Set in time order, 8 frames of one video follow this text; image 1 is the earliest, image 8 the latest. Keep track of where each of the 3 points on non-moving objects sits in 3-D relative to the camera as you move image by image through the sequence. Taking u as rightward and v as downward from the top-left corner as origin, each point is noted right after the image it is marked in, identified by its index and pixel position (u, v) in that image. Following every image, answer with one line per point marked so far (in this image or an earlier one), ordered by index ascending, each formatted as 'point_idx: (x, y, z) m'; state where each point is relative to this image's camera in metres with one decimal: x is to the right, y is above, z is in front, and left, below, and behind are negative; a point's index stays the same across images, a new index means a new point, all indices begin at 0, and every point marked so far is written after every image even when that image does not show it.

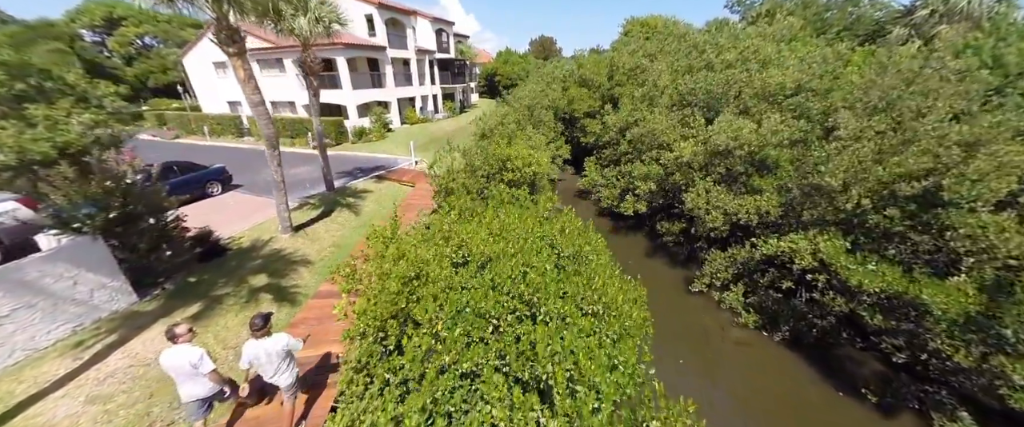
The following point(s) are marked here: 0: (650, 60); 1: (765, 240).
0: (+7.7, +8.5, +17.3) m
1: (+6.0, -0.6, +7.5) m
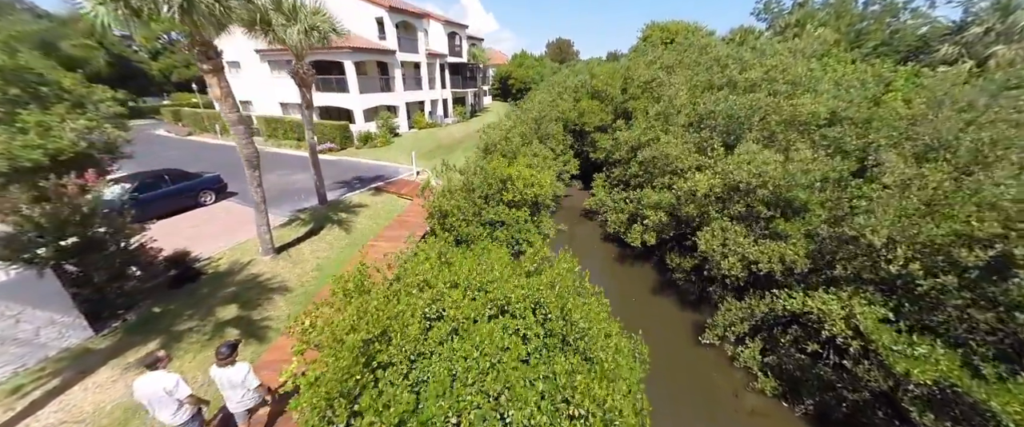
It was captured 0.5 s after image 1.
0: (+8.1, +7.3, +16.4) m
1: (+5.7, -1.7, +6.6) m
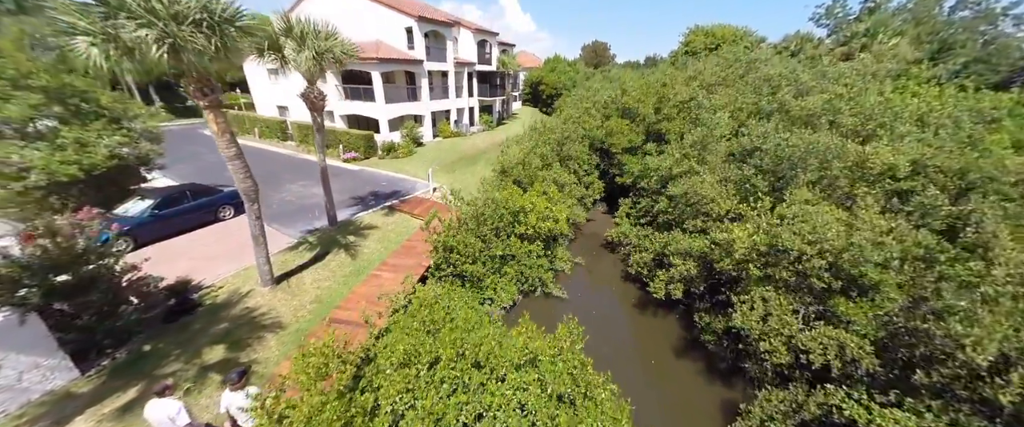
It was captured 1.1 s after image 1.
0: (+9.3, +5.8, +14.8) m
1: (+5.6, -3.0, +5.3) m
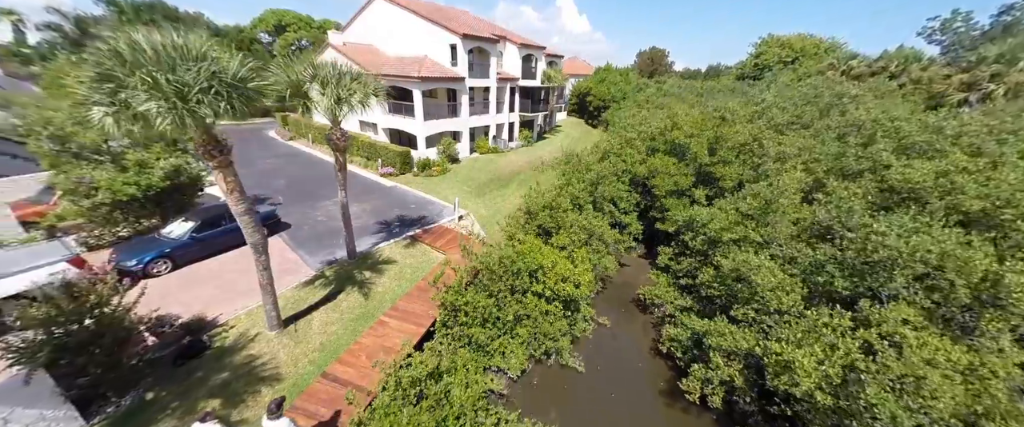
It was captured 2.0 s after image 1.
0: (+10.8, +3.4, +12.7) m
1: (+5.2, -5.1, +3.7) m
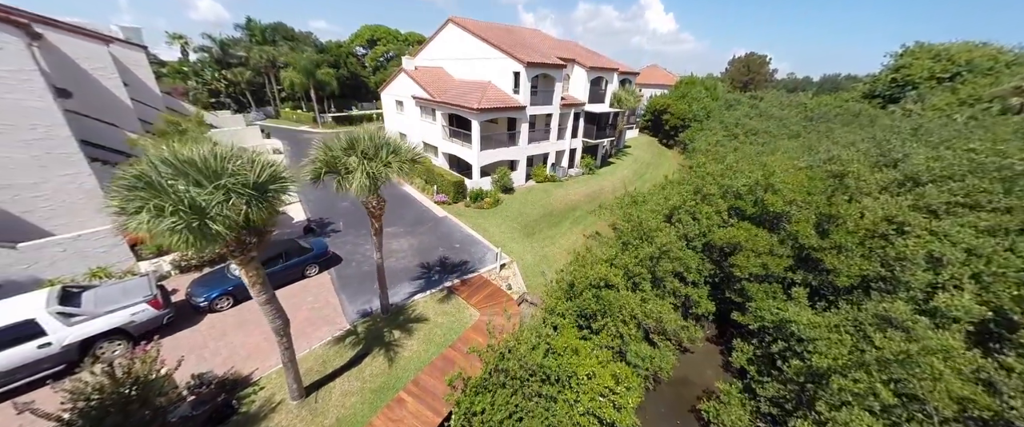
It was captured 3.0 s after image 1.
0: (+12.4, +0.1, +9.3) m
1: (+4.5, -7.8, +1.6) m
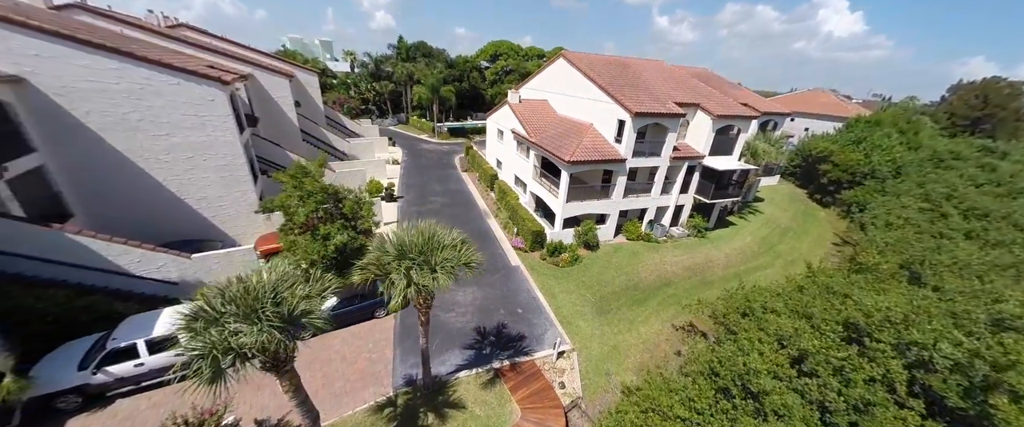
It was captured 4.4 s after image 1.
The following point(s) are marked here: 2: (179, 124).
0: (+12.9, -5.0, +4.0) m
1: (+1.9, -11.4, -0.8) m
2: (-16.0, +4.3, +15.2) m
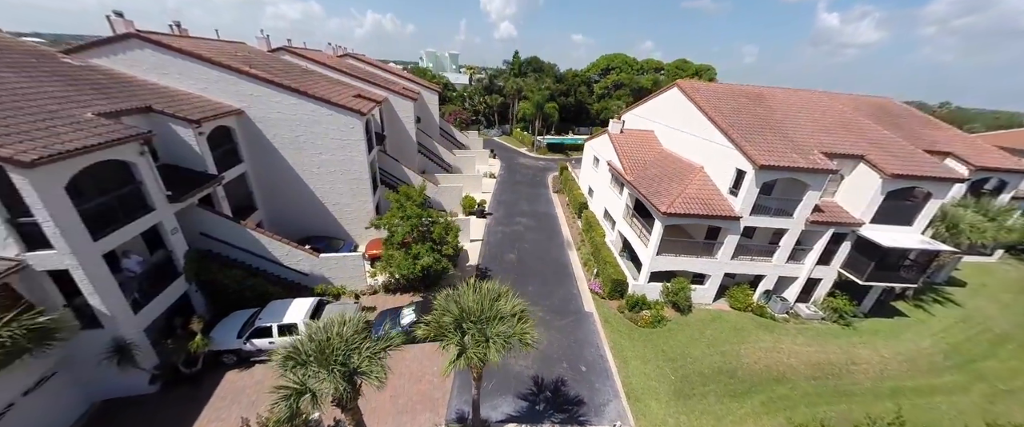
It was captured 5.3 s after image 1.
0: (+11.8, -8.5, -0.2) m
1: (-0.8, -13.3, -1.5) m
2: (-11.0, +4.1, +18.9) m
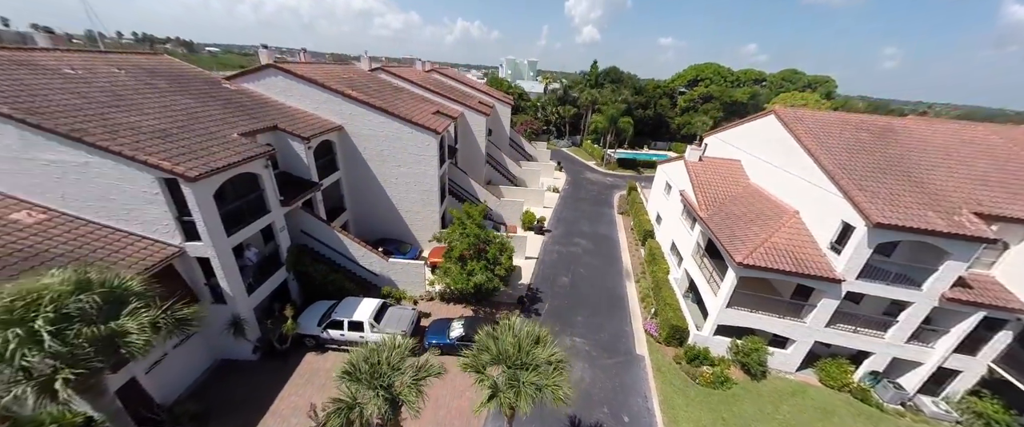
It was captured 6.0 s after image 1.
0: (+10.0, -10.8, -2.5) m
1: (-3.0, -14.4, -1.1) m
2: (-7.0, +3.6, +20.9) m
